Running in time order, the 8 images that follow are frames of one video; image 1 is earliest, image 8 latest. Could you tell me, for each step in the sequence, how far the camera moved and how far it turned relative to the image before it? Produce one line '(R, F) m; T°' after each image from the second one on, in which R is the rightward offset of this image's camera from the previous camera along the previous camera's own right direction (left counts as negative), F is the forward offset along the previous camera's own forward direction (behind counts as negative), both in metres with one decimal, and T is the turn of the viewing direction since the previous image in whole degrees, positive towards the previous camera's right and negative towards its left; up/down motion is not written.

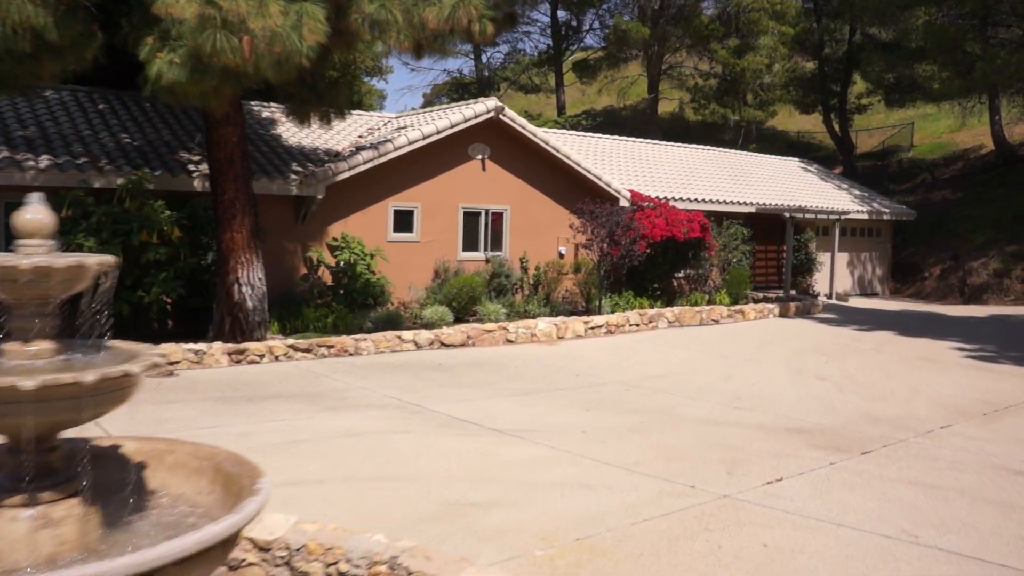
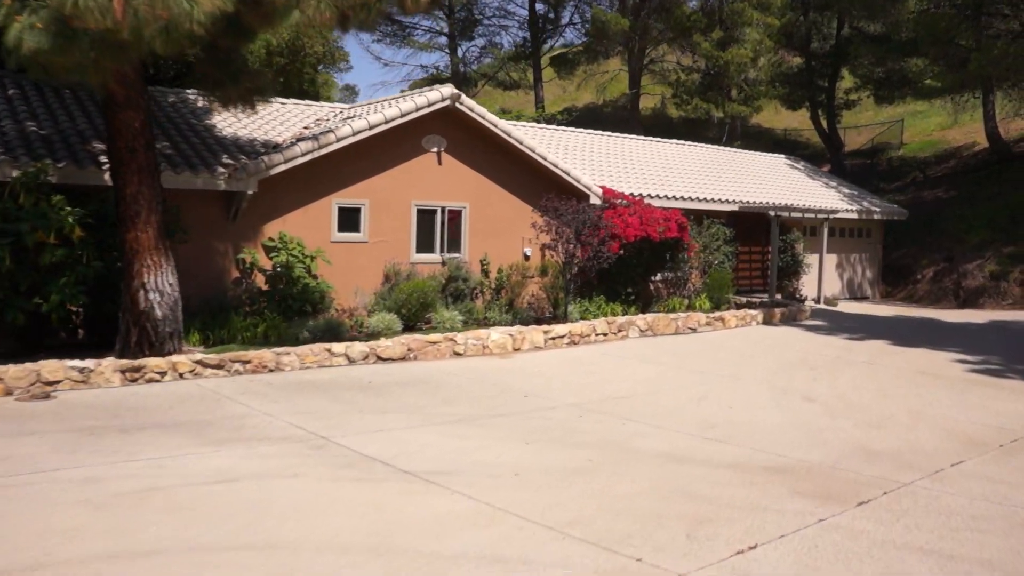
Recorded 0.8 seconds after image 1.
(+0.6, +1.6) m; +1°
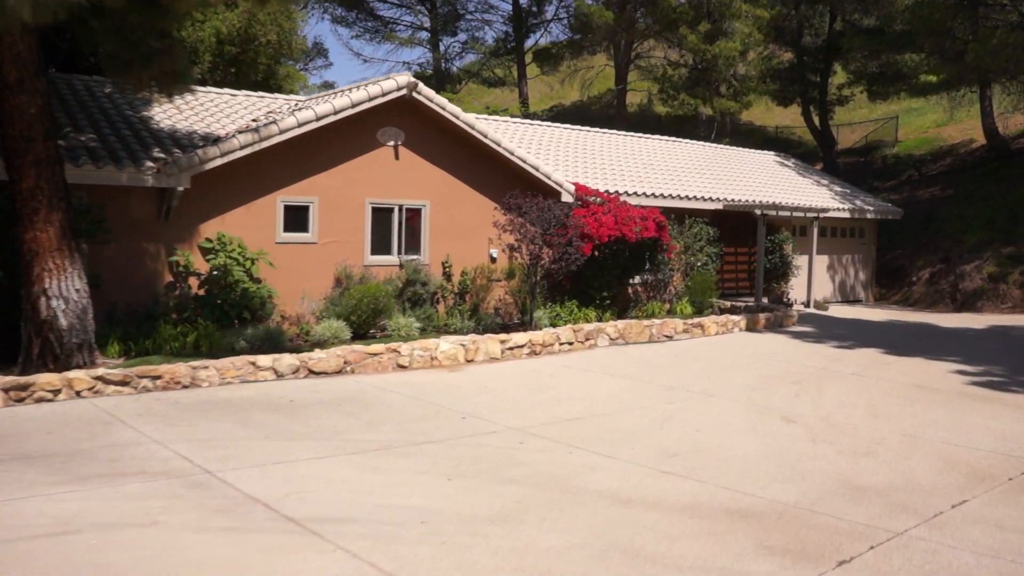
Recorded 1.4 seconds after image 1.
(+0.6, +1.3) m; 0°
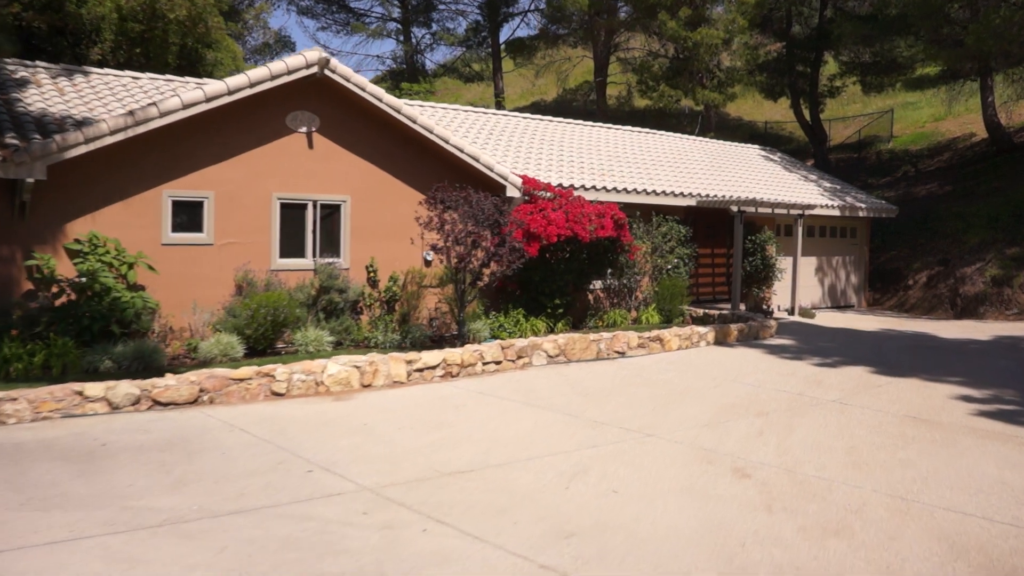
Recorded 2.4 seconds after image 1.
(+1.1, +2.1) m; 0°
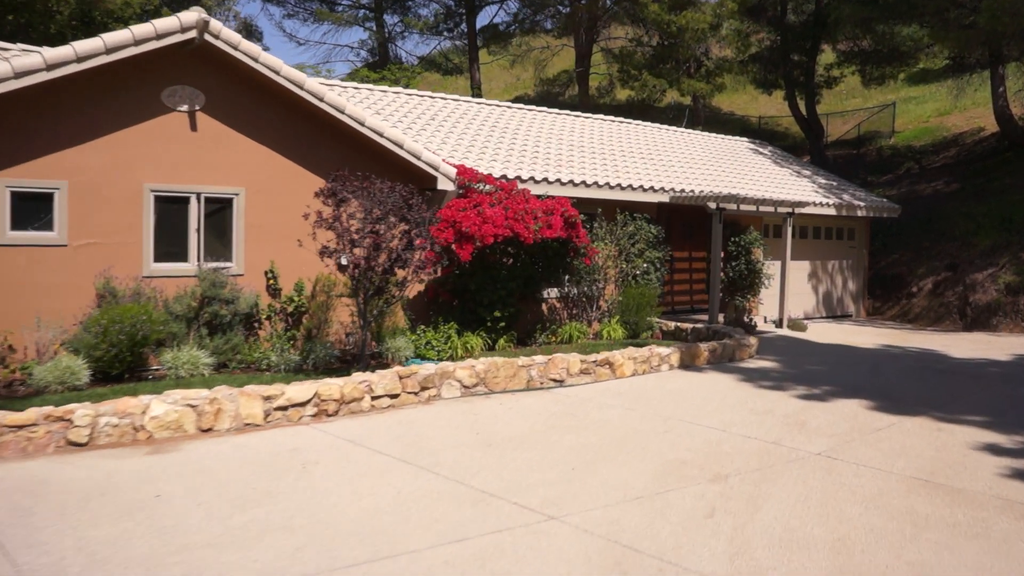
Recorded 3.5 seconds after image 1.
(+1.0, +2.3) m; 0°
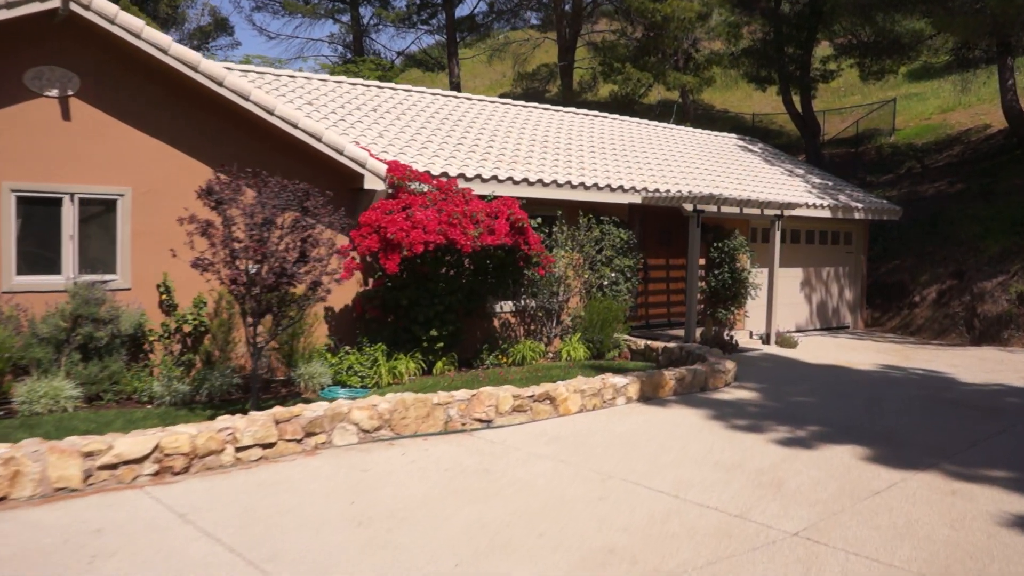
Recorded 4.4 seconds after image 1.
(+0.8, +1.8) m; 0°
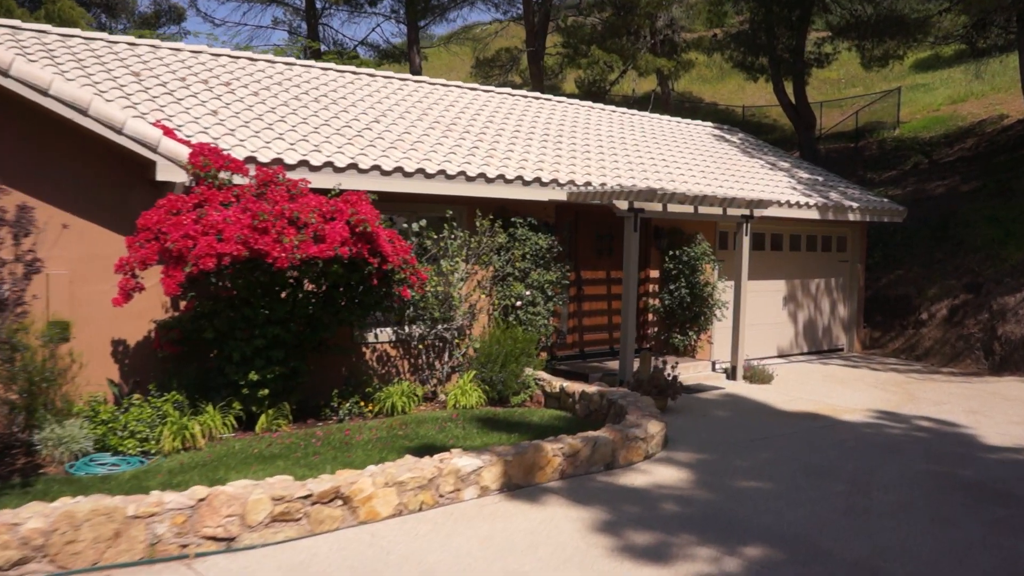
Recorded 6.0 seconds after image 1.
(+1.5, +3.0) m; -1°
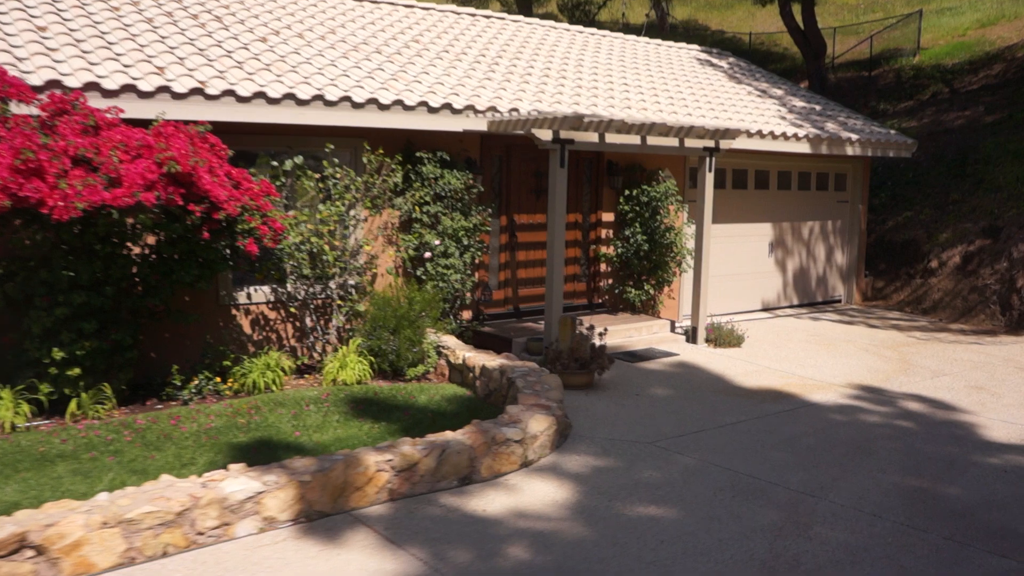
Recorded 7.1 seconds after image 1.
(+1.1, +1.7) m; -2°
